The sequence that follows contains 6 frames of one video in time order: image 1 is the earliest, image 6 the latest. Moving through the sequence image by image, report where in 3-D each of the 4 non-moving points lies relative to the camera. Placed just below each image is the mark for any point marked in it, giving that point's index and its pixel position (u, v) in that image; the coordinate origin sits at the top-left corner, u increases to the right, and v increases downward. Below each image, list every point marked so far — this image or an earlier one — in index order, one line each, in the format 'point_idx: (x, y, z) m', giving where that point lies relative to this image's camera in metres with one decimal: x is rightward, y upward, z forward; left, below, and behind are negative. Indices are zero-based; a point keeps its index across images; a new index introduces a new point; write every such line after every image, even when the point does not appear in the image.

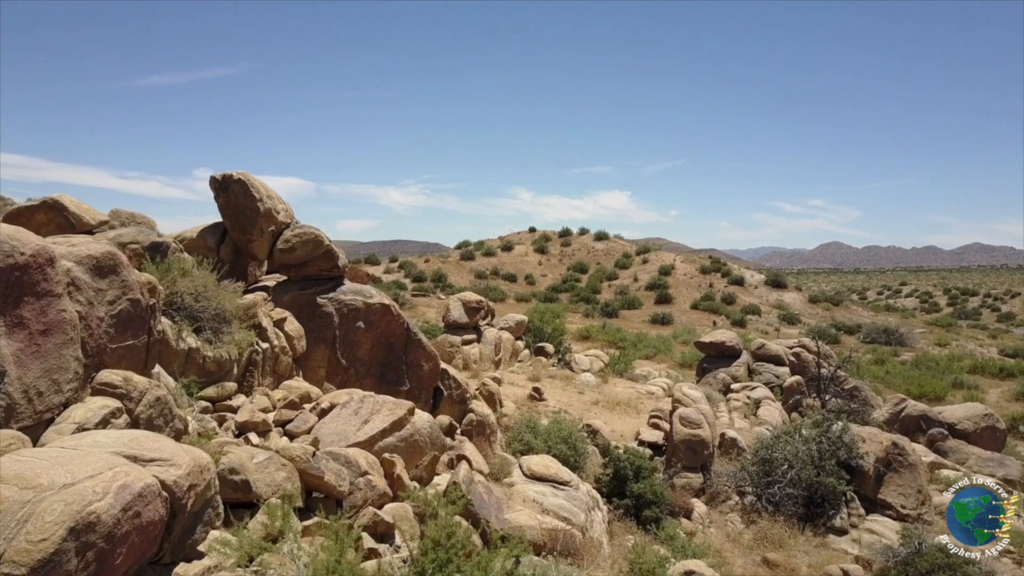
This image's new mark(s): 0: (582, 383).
0: (+1.3, -1.8, +15.4) m
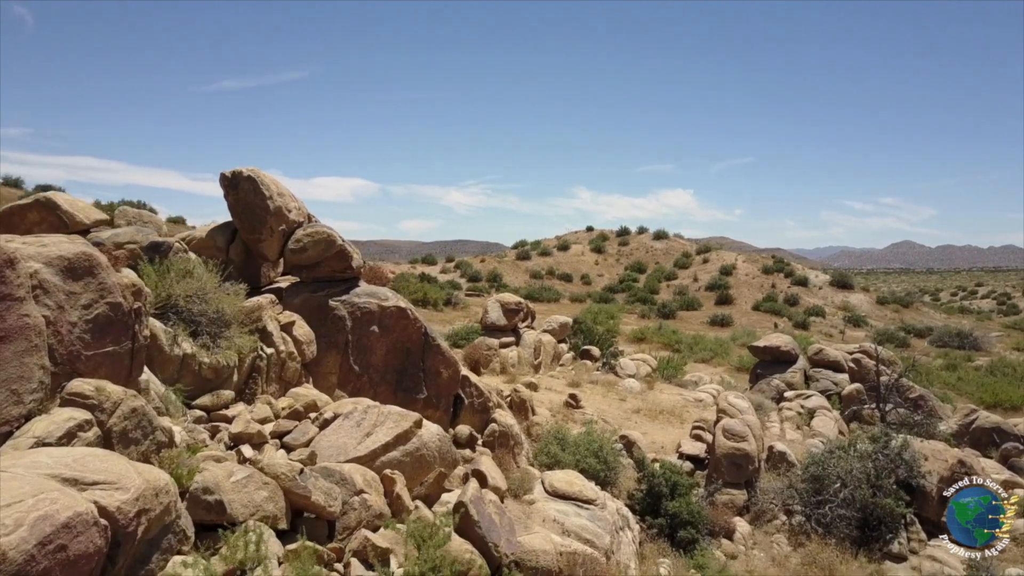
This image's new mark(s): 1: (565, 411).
0: (+2.0, -1.8, +14.7) m
1: (+0.8, -1.8, +11.9) m
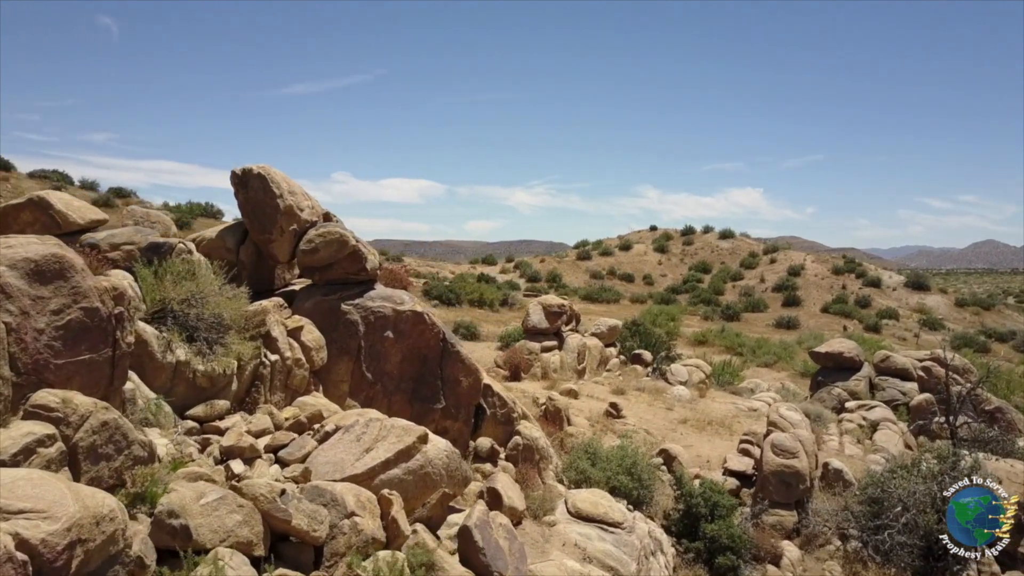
0: (+2.7, -1.8, +14.0) m
1: (+1.3, -1.8, +11.3) m
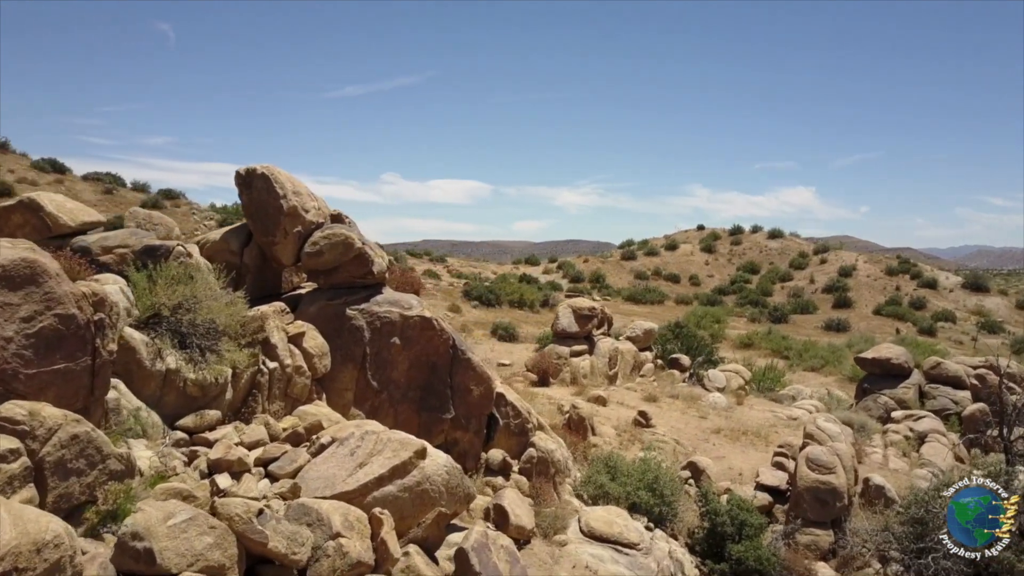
0: (+3.2, -1.9, +13.4) m
1: (+1.6, -1.9, +10.8) m
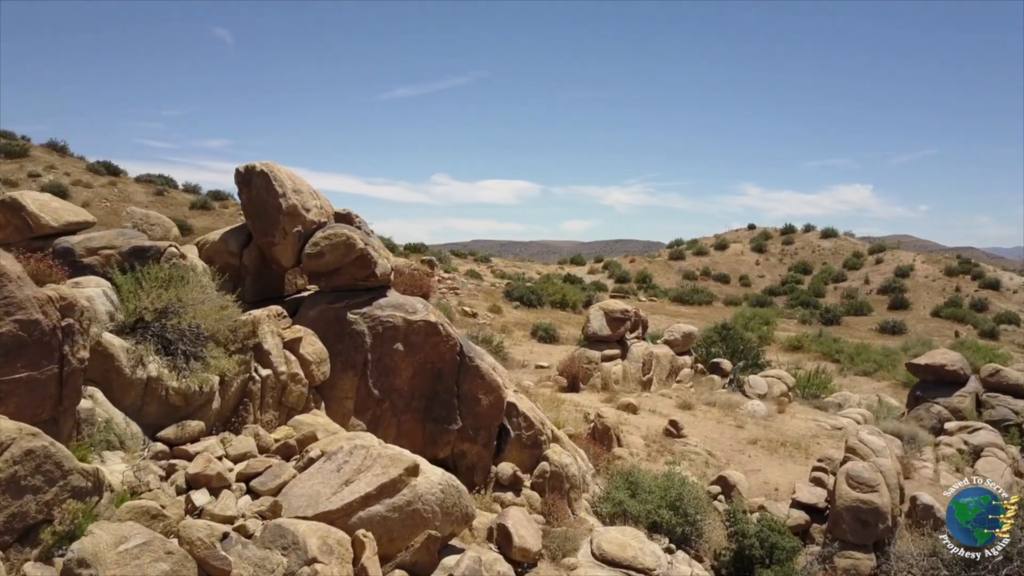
0: (+3.6, -1.9, +12.8) m
1: (+1.8, -1.9, +10.3) m
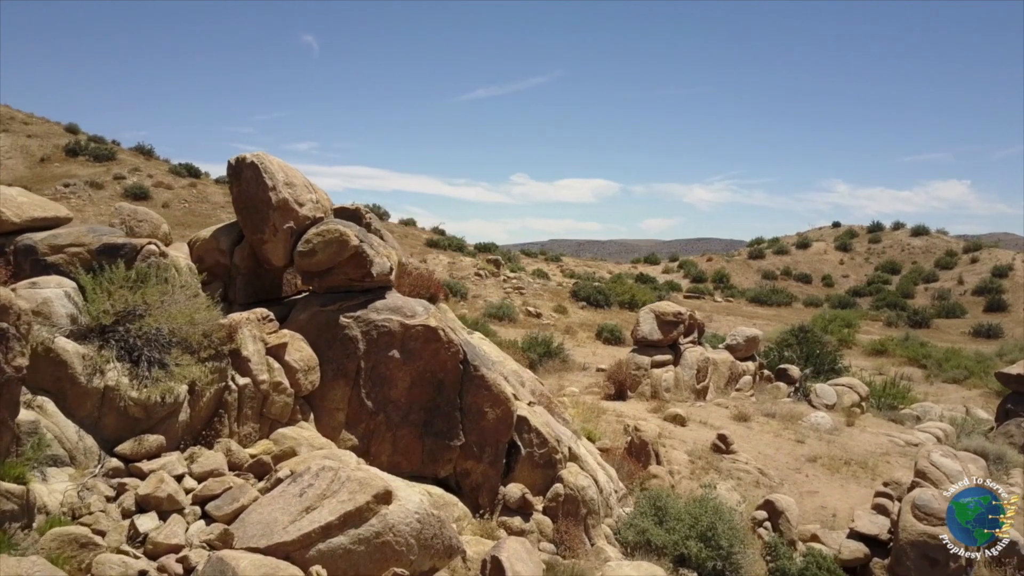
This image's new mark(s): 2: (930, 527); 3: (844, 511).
0: (+4.2, -1.9, +11.7) m
1: (+2.2, -1.9, +9.3) m
2: (+3.5, -2.0, +7.0) m
3: (+3.3, -2.2, +8.4) m
